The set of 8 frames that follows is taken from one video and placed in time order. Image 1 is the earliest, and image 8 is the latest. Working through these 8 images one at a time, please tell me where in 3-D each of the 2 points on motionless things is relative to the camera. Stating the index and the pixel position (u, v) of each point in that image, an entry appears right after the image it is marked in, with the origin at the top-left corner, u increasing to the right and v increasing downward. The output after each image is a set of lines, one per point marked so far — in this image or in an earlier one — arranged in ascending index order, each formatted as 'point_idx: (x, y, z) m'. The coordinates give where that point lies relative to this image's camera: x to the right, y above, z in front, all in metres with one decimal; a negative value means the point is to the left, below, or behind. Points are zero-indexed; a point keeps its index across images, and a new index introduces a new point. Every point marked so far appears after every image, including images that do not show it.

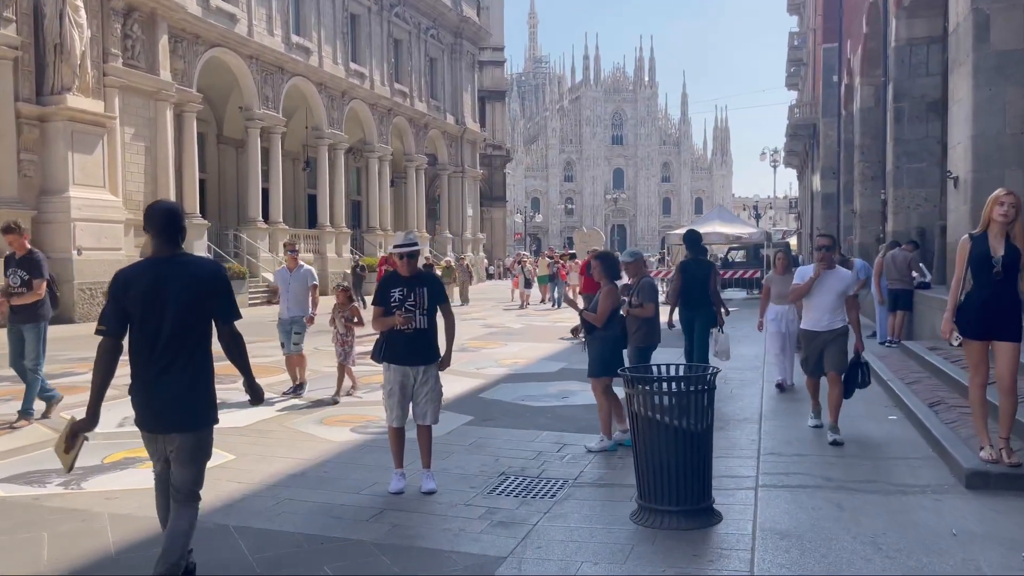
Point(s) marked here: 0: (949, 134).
0: (+6.5, +2.3, +11.9) m
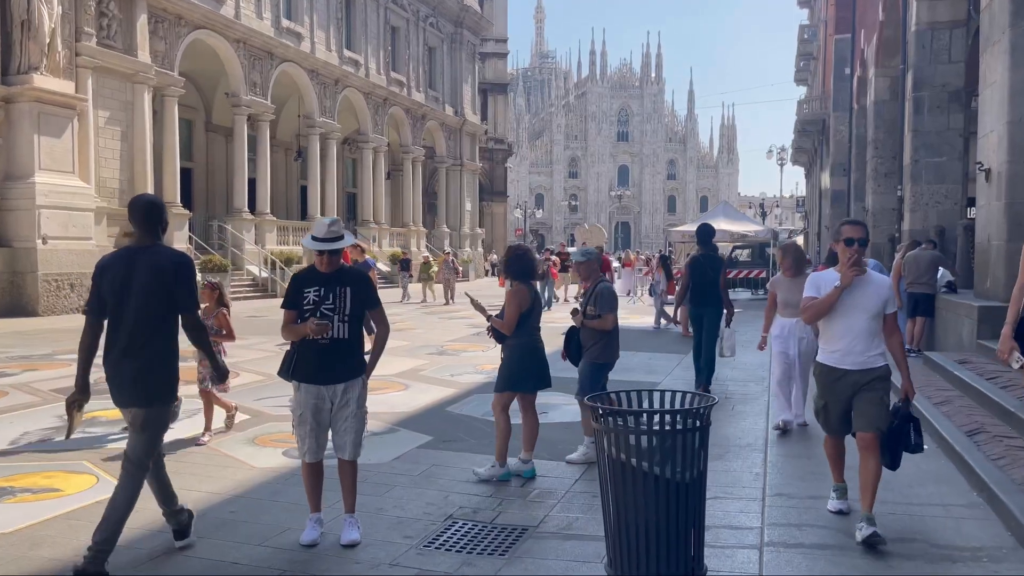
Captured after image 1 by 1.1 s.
0: (+6.2, +2.2, +10.7) m
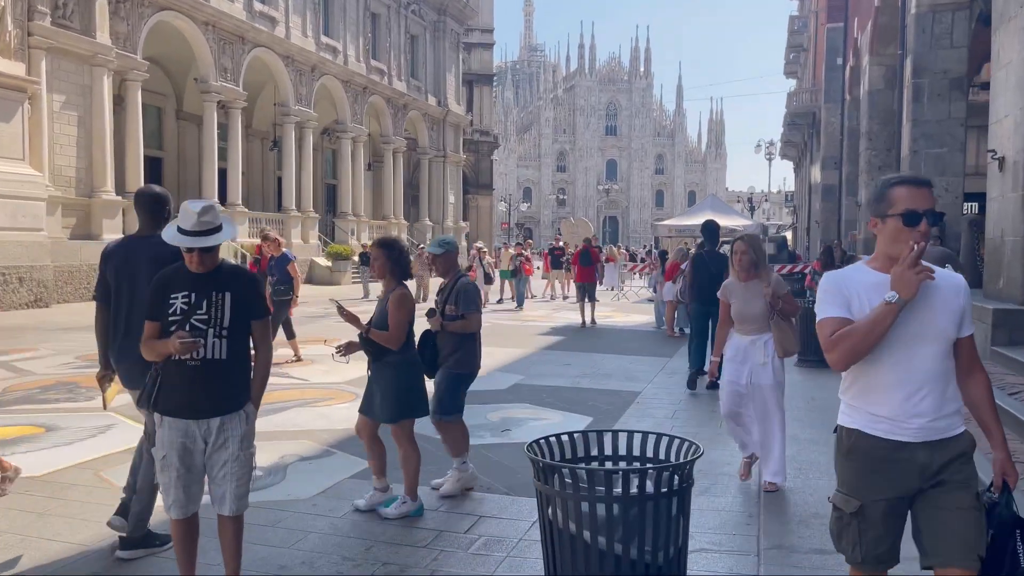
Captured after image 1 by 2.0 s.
0: (+5.8, +2.2, +9.8) m
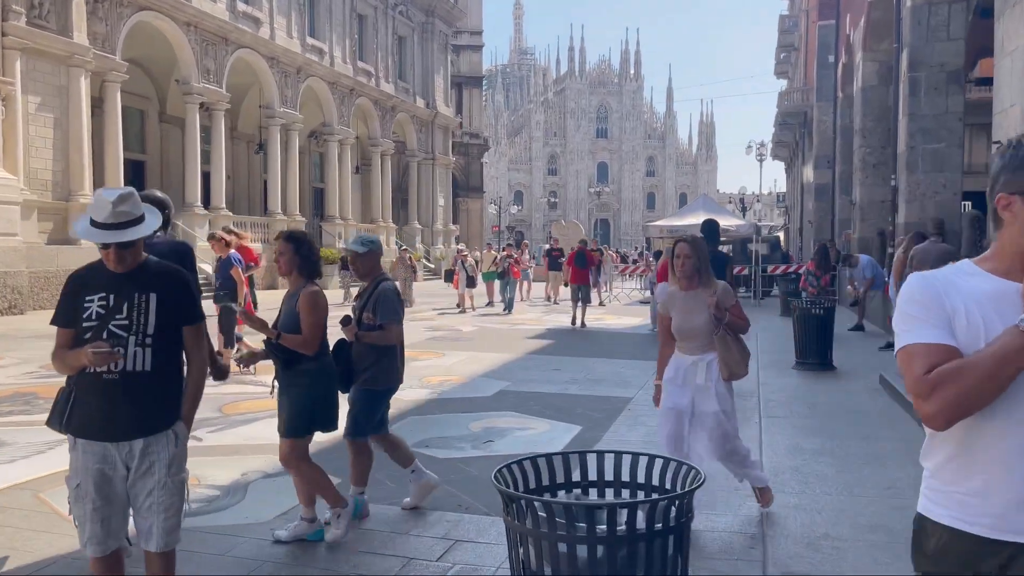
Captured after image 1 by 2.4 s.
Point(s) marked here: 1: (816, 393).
0: (+5.6, +2.2, +9.4) m
1: (+3.3, -1.1, +8.8) m
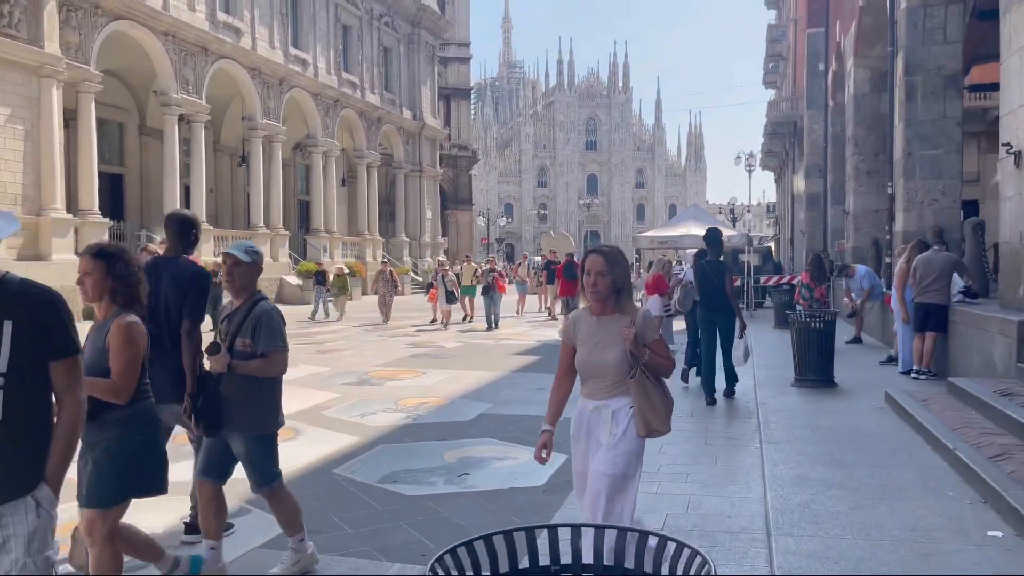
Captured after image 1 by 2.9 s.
0: (+5.4, +2.1, +8.9) m
1: (+3.1, -1.3, +8.2) m
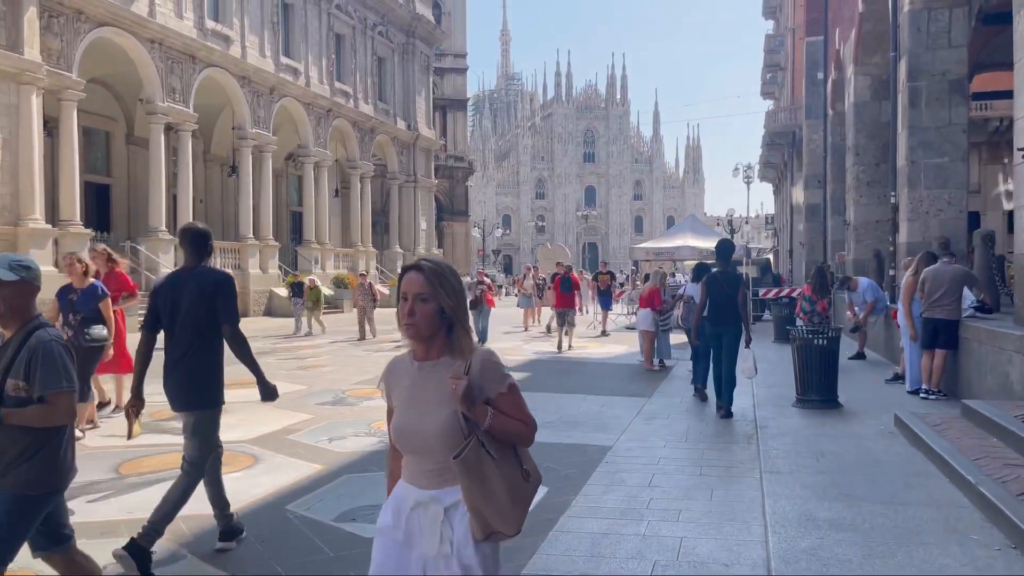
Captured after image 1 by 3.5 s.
0: (+5.2, +1.9, +8.4) m
1: (+2.9, -1.4, +7.6) m
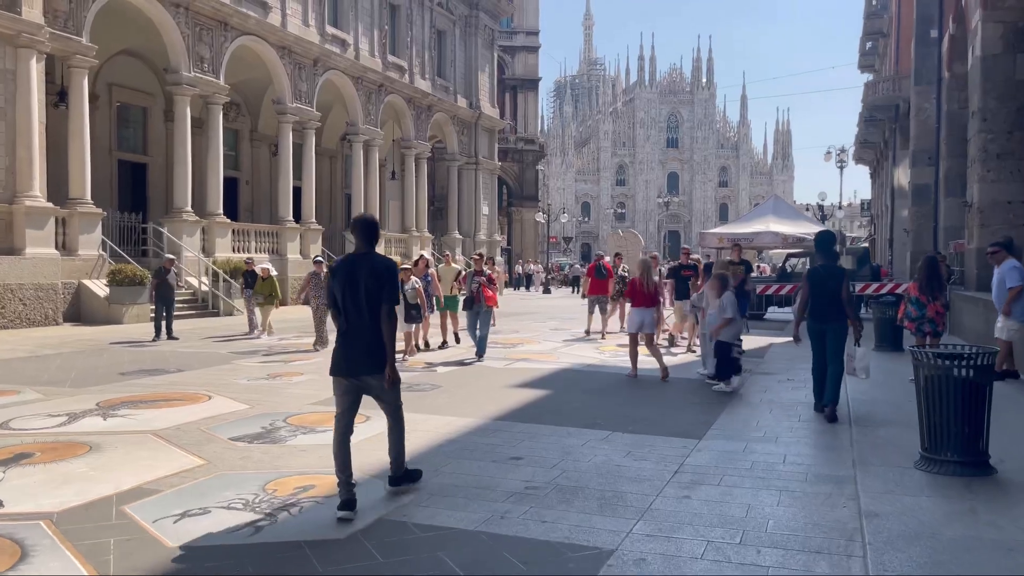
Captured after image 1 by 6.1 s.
0: (+5.0, +1.9, +4.9) m
1: (+2.6, -1.4, +4.4) m
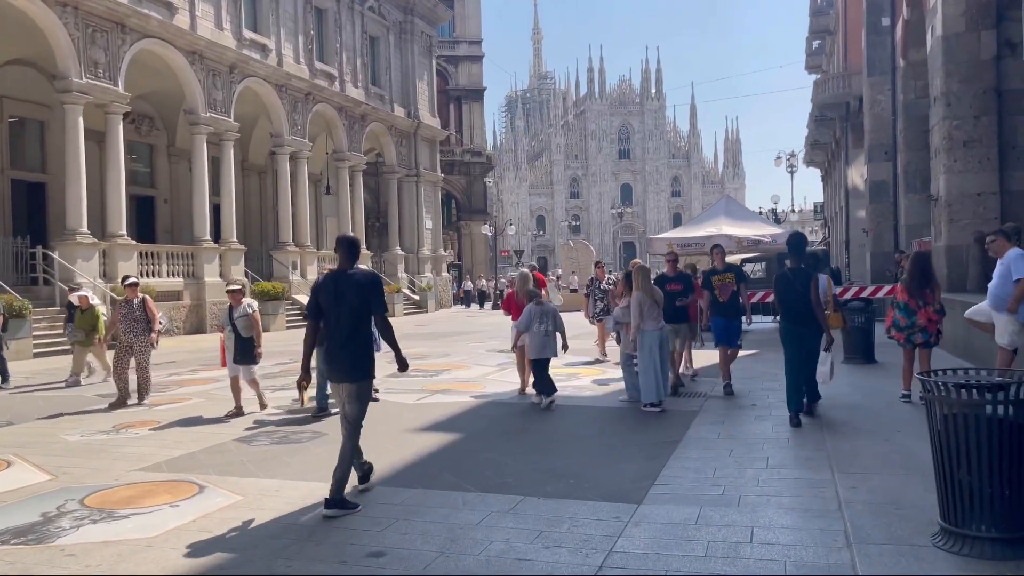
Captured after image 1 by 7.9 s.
0: (+4.1, +2.0, +3.2) m
1: (+1.9, -1.4, +2.6) m
